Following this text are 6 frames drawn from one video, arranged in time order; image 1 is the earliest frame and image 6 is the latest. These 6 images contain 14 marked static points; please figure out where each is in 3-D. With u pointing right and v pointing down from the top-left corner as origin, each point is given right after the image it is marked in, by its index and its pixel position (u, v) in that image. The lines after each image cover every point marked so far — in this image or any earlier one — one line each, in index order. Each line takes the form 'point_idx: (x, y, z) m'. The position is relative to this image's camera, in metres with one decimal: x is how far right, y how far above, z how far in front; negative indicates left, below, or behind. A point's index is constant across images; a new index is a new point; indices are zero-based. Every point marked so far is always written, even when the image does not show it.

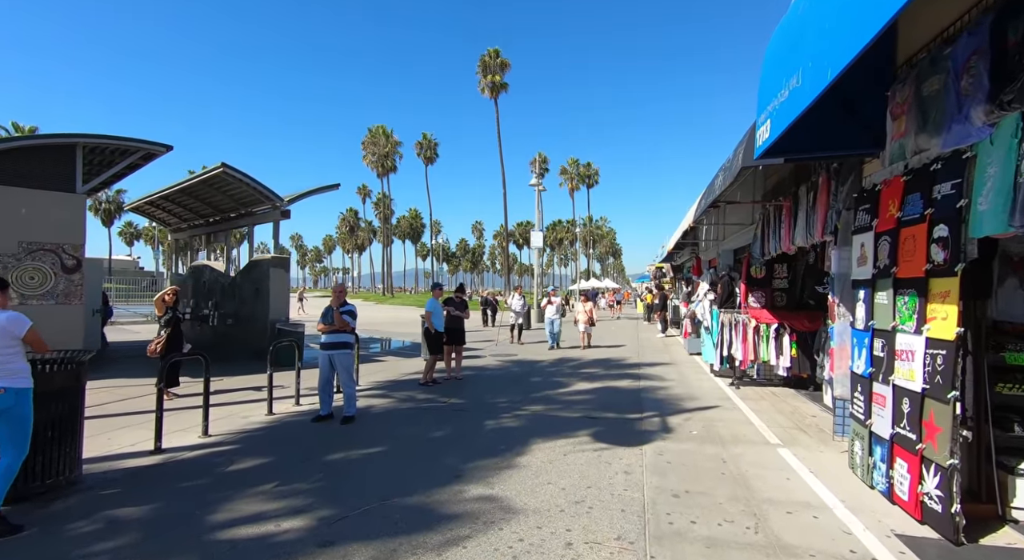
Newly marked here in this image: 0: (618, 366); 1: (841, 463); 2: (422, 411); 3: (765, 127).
0: (+2.3, -1.9, +11.9) m
1: (+3.0, -1.7, +5.0) m
2: (-1.3, -1.8, +7.6) m
3: (+2.2, +1.3, +4.8) m
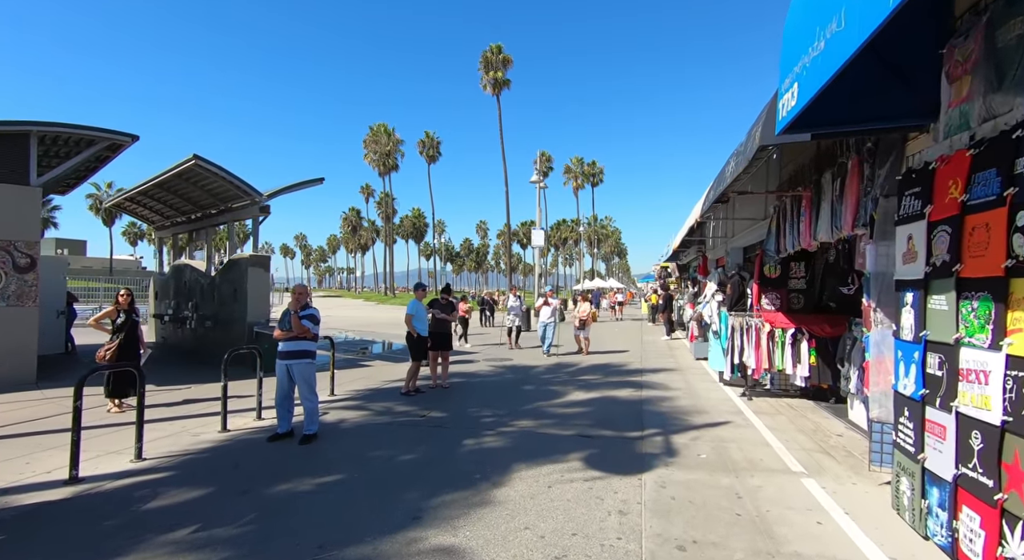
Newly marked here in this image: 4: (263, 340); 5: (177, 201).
0: (+2.2, -1.9, +11.1) m
1: (+2.8, -1.7, +4.1) m
2: (-1.4, -1.8, +6.8) m
3: (+2.0, +1.3, +3.9) m
4: (-5.3, -1.3, +11.6) m
5: (-8.7, +2.1, +14.4) m
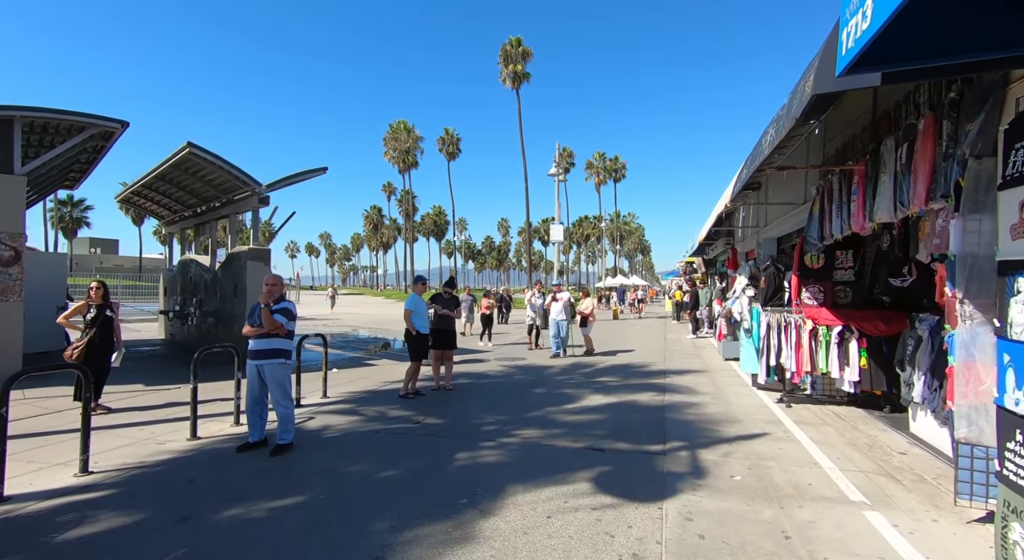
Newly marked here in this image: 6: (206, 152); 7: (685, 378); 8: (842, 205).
0: (+2.4, -1.8, +10.2) m
1: (+2.7, -1.5, +3.2) m
2: (-1.4, -1.7, +6.1) m
3: (+1.9, +1.4, +3.0) m
4: (-5.0, -1.2, +11.0) m
5: (-8.4, +2.2, +13.9) m
6: (-5.7, +2.4, +10.3) m
7: (+3.1, -1.7, +9.8) m
8: (+3.8, +0.8, +6.3) m
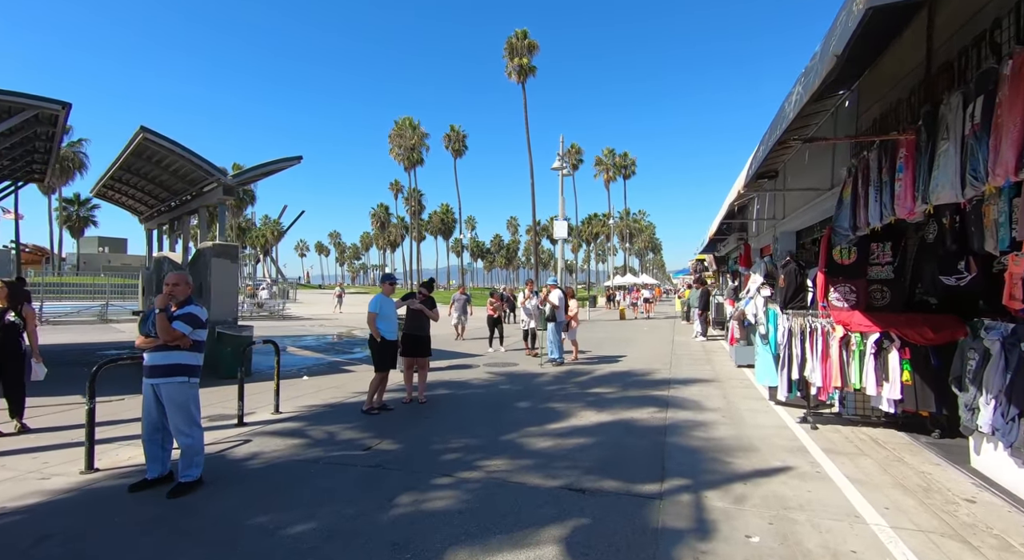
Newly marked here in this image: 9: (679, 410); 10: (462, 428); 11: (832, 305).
0: (+2.1, -1.7, +9.1) m
1: (+2.3, -1.5, +2.1) m
2: (-1.7, -1.7, +5.0) m
3: (+1.5, +1.4, +1.9) m
4: (-5.3, -1.1, +10.1) m
5: (-8.5, +2.2, +13.0) m
6: (-6.0, +2.4, +9.4) m
7: (+2.8, -1.7, +8.7) m
8: (+3.4, +0.9, +5.1) m
9: (+2.2, -1.7, +7.2) m
10: (-0.6, -1.7, +6.4) m
11: (+3.6, -0.3, +6.3) m
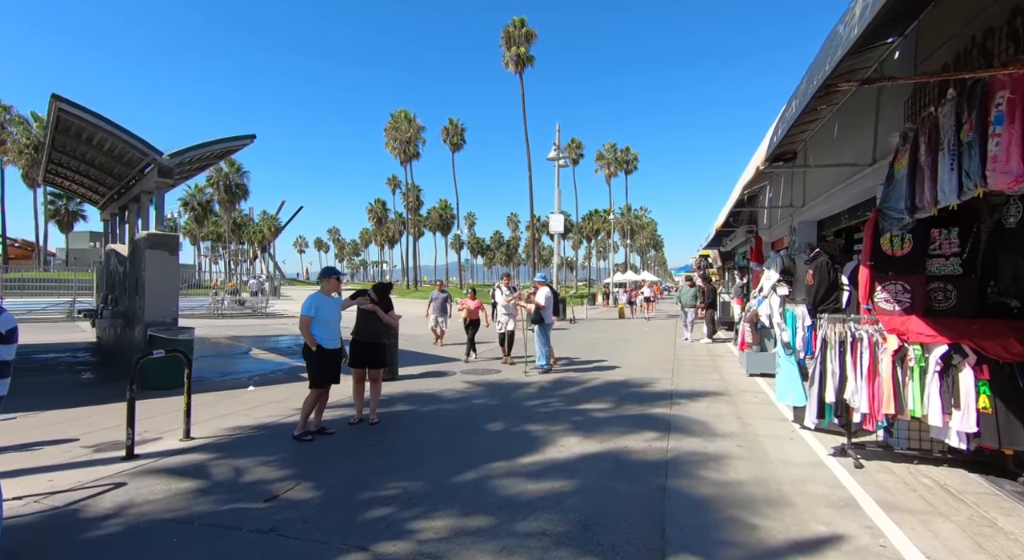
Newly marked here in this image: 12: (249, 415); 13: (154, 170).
0: (+1.8, -1.7, +7.7) m
1: (+2.0, -1.5, +0.7) m
2: (-2.1, -1.7, +3.7) m
3: (+1.2, +1.5, +0.6) m
4: (-5.6, -1.1, +8.7) m
5: (-8.9, +2.3, +11.6) m
6: (-6.3, +2.5, +8.0) m
7: (+2.5, -1.7, +7.4) m
8: (+3.1, +0.9, +3.8) m
9: (+1.8, -1.7, +5.9) m
10: (-0.9, -1.7, +5.0) m
11: (+3.3, -0.2, +4.9) m
12: (-3.2, -1.6, +6.7) m
13: (-6.1, +1.9, +9.4) m
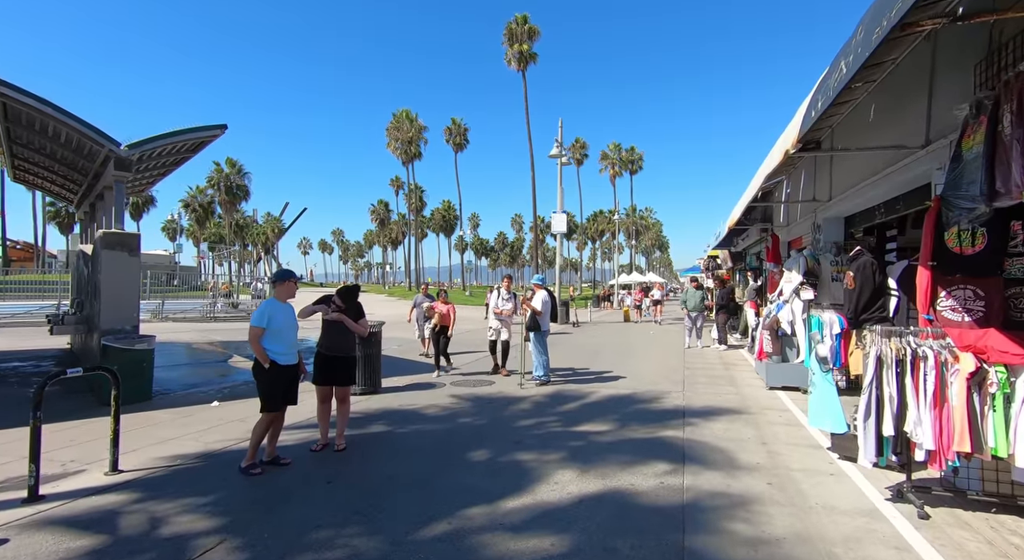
0: (+1.7, -1.7, +6.8) m
1: (+1.8, -1.5, -0.2) m
2: (-2.2, -1.7, +2.8) m
3: (+1.0, +1.4, -0.3) m
4: (-5.7, -1.1, +7.9) m
5: (-8.9, +2.2, +10.8) m
6: (-6.4, +2.5, +7.2) m
7: (+2.4, -1.7, +6.4) m
8: (+2.9, +0.9, +2.8) m
9: (+1.7, -1.7, +5.0) m
10: (-1.1, -1.7, +4.2) m
11: (+3.2, -0.3, +4.0) m
12: (-3.3, -1.7, +5.9) m
13: (-6.2, +1.8, +8.6) m
